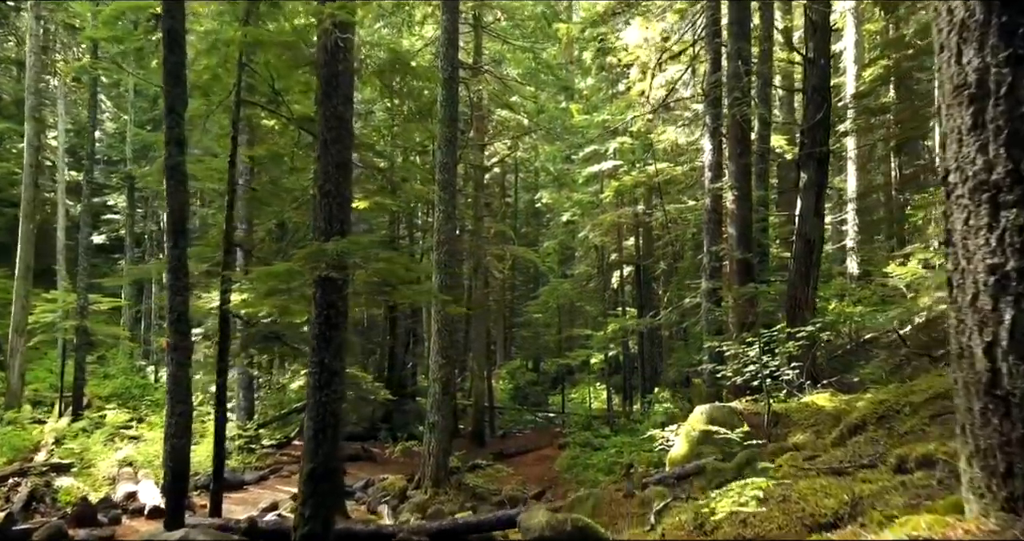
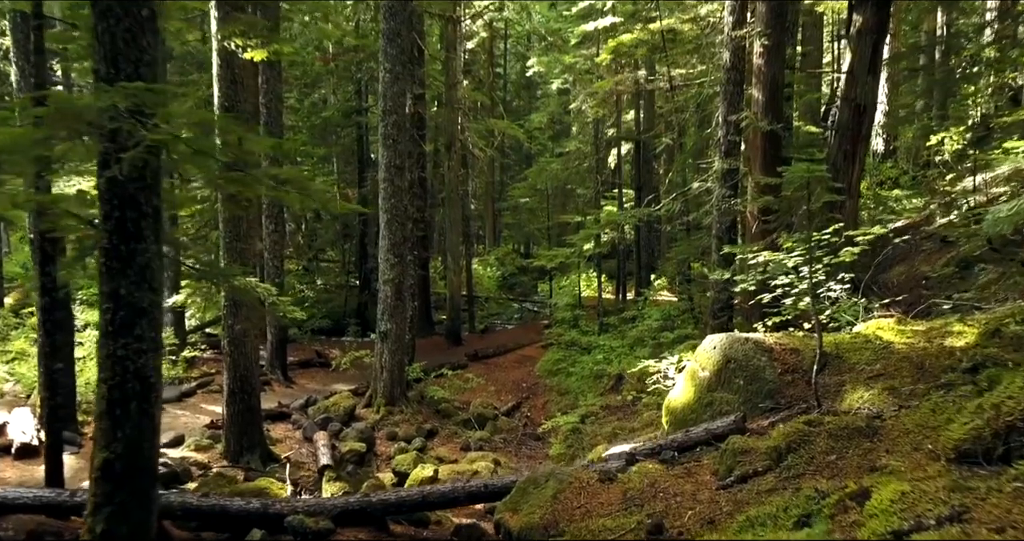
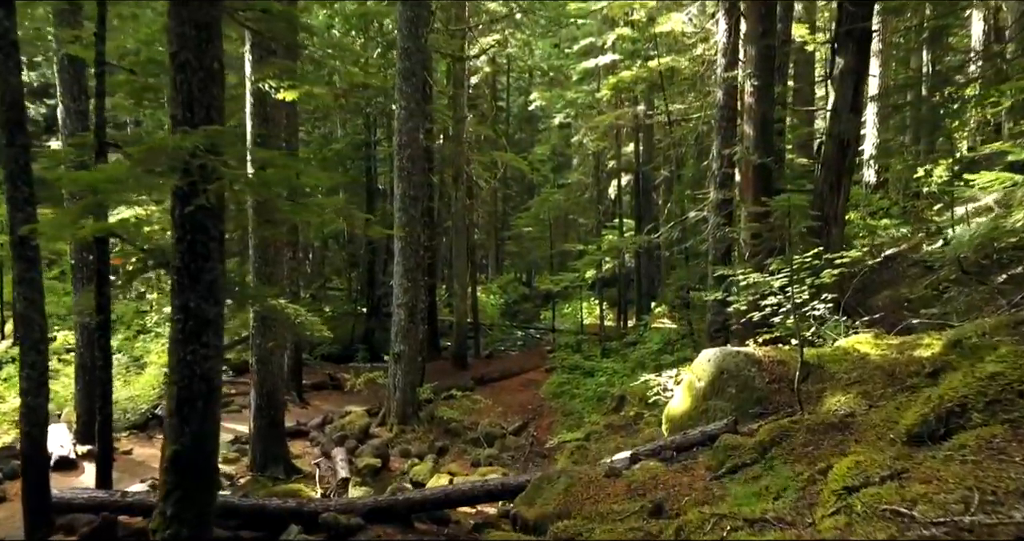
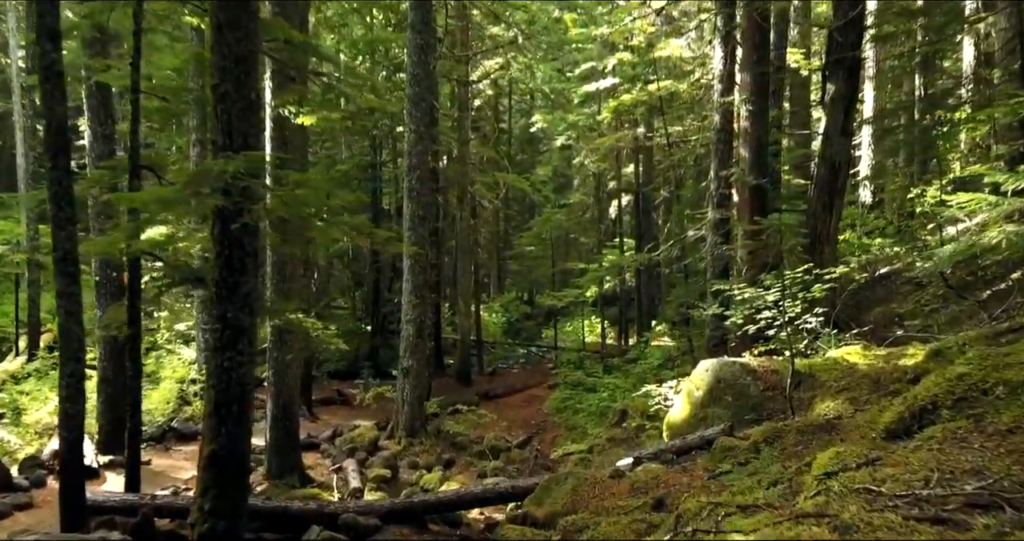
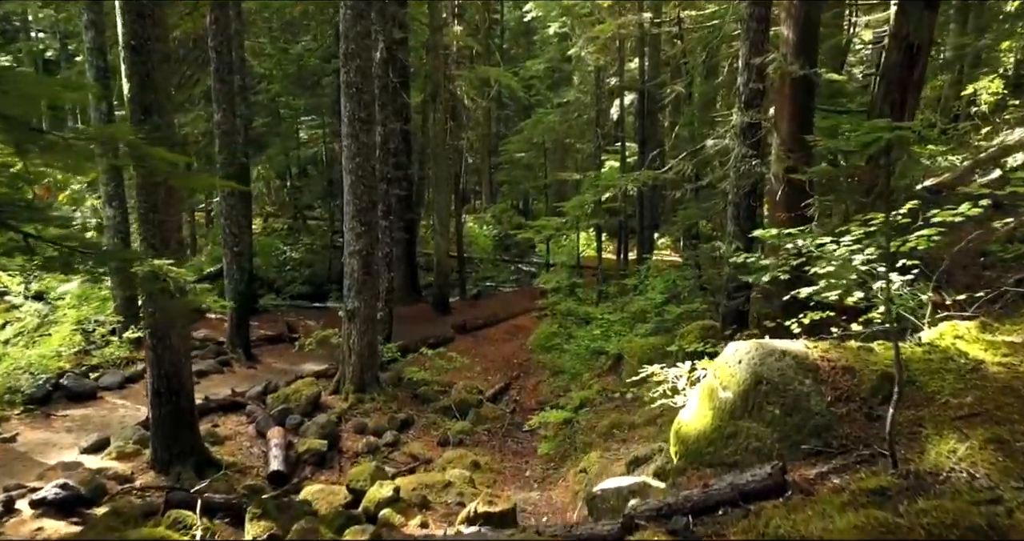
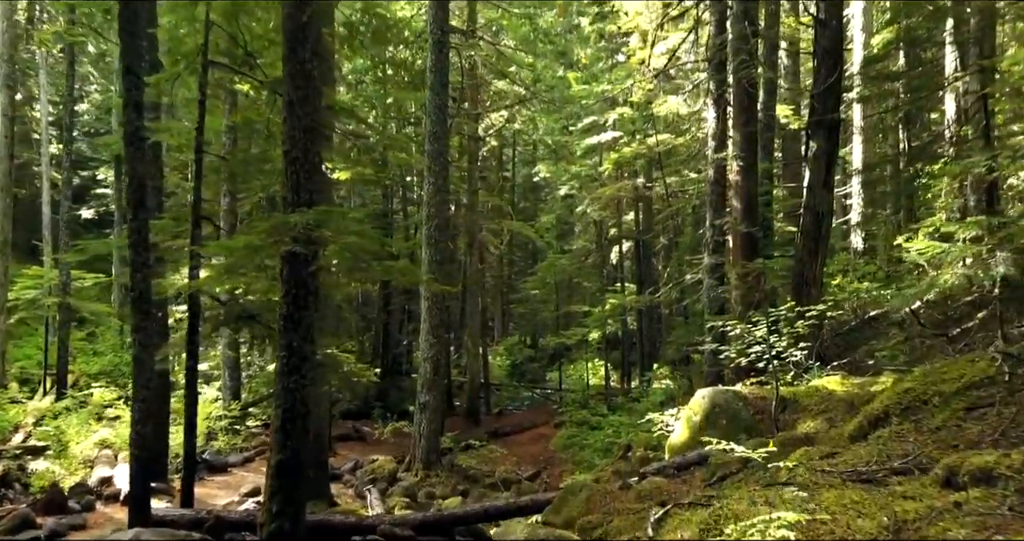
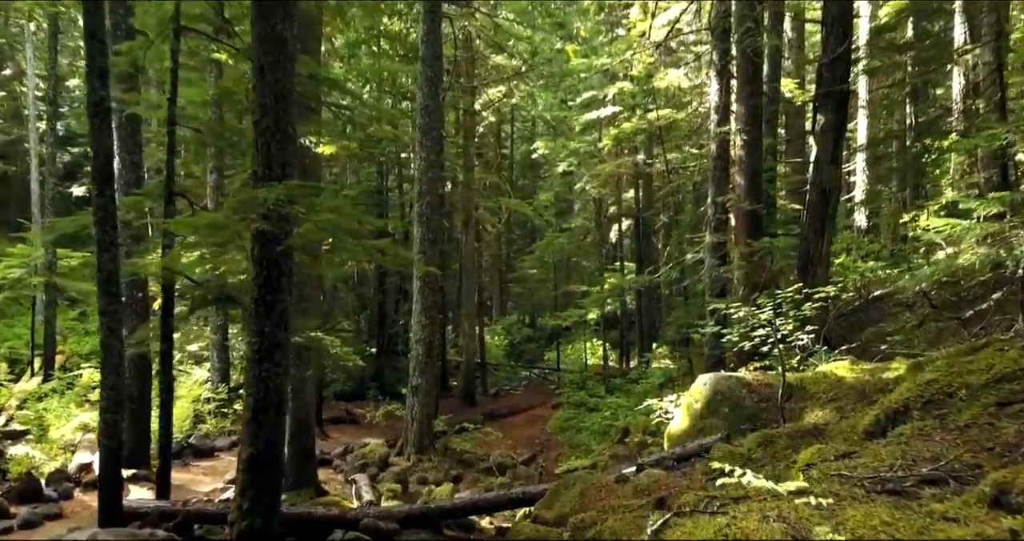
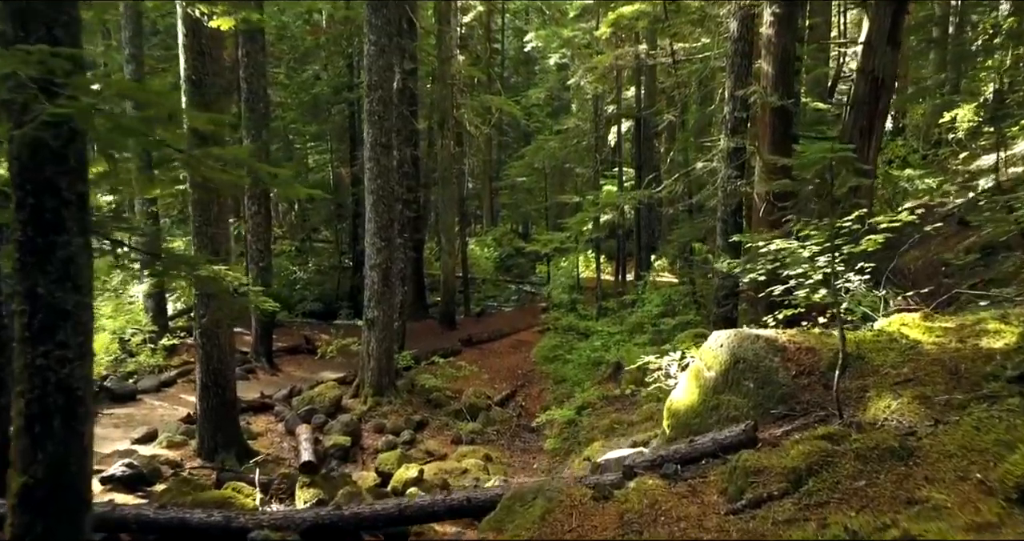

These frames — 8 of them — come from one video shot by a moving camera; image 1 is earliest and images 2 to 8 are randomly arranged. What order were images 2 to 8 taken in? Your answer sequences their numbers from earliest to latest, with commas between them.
6, 7, 4, 3, 2, 8, 5
